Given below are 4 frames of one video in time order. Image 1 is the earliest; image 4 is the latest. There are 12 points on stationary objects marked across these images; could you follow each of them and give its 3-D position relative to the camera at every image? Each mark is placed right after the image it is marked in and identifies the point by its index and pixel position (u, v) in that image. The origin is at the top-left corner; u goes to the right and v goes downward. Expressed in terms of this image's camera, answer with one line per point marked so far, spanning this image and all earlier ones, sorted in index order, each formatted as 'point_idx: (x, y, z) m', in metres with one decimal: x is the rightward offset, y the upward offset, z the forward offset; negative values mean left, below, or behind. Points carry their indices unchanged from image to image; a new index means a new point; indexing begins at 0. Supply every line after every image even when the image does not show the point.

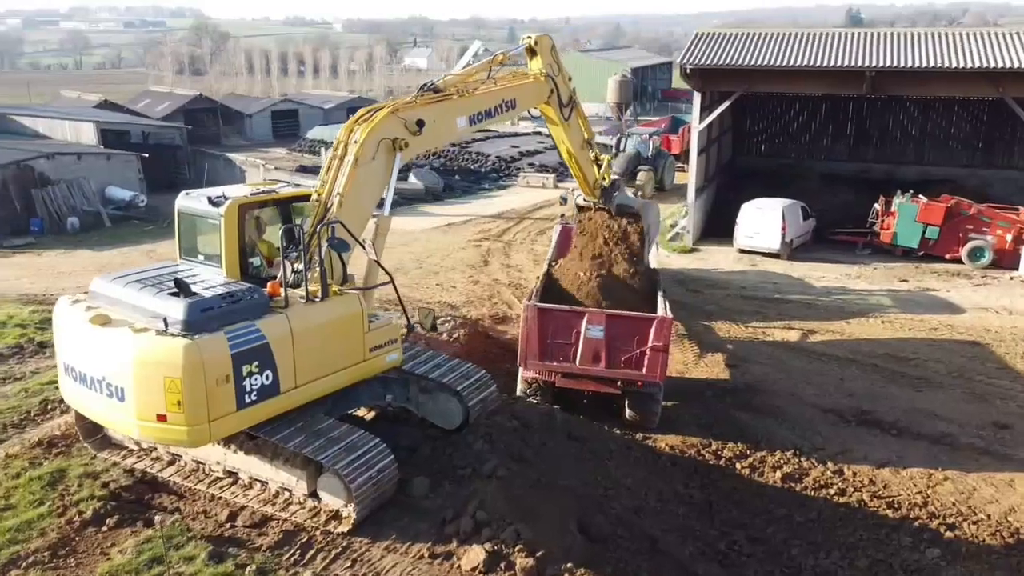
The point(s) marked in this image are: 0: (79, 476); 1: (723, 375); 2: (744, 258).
0: (-3.3, -1.4, +6.2) m
1: (+3.2, -1.3, +12.2) m
2: (+5.2, +0.7, +18.0) m
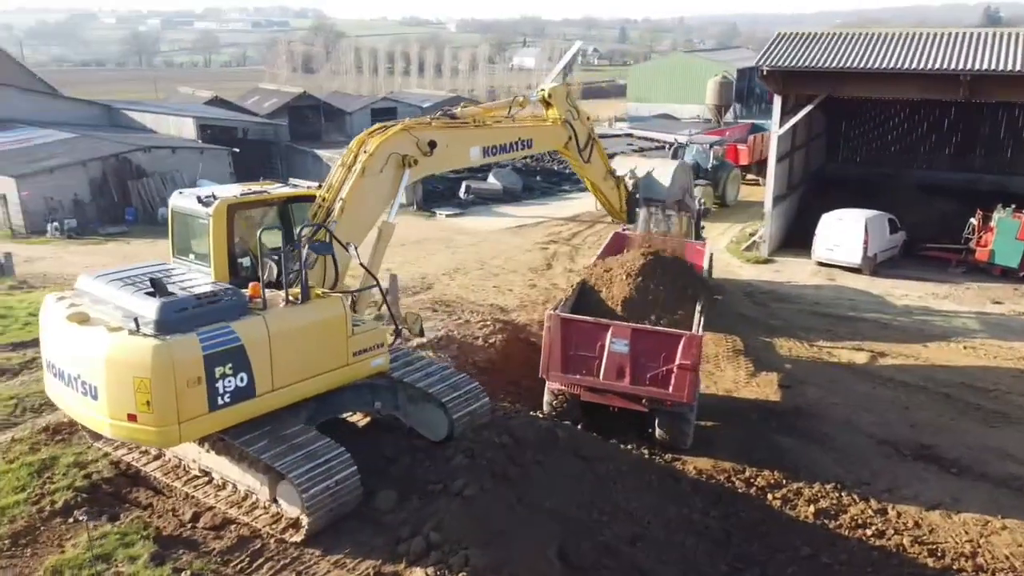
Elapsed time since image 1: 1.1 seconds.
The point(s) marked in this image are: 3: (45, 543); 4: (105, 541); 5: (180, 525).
0: (-3.5, -1.4, +6.3) m
1: (+3.7, -1.5, +11.5) m
2: (+6.5, +0.3, +17.0) m
3: (-3.1, -1.7, +5.3) m
4: (-2.6, -1.6, +5.2) m
5: (-2.3, -1.6, +5.6) m
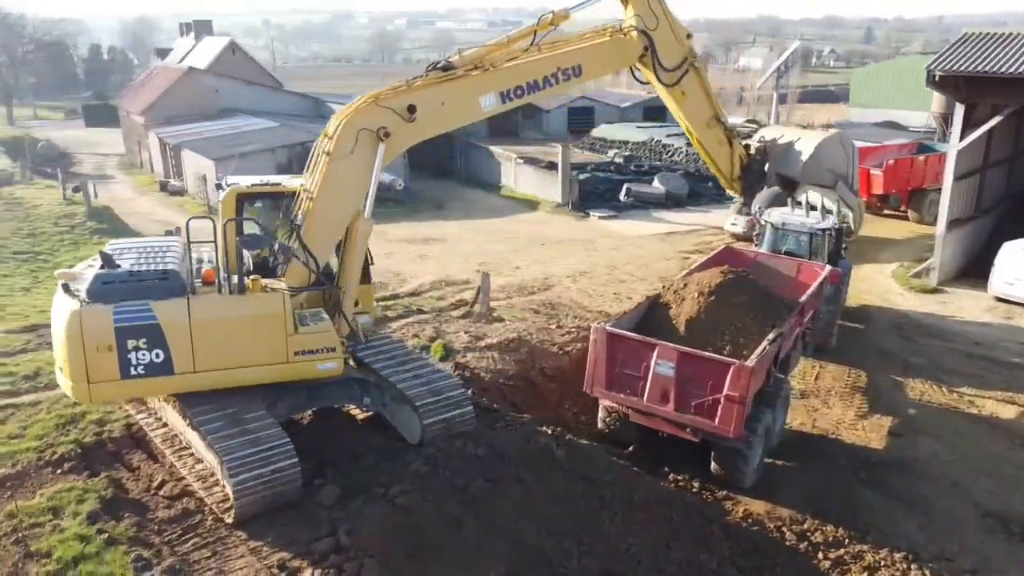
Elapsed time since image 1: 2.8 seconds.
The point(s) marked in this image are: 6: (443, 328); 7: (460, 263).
0: (-3.7, -1.1, +7.0) m
1: (+4.6, -2.0, +10.2) m
2: (+8.8, -0.4, +14.7) m
3: (-3.5, -1.5, +5.9) m
4: (-3.2, -1.5, +5.8) m
5: (-2.7, -1.5, +6.0) m
6: (-1.0, -0.6, +11.4) m
7: (-1.1, +0.5, +17.6) m
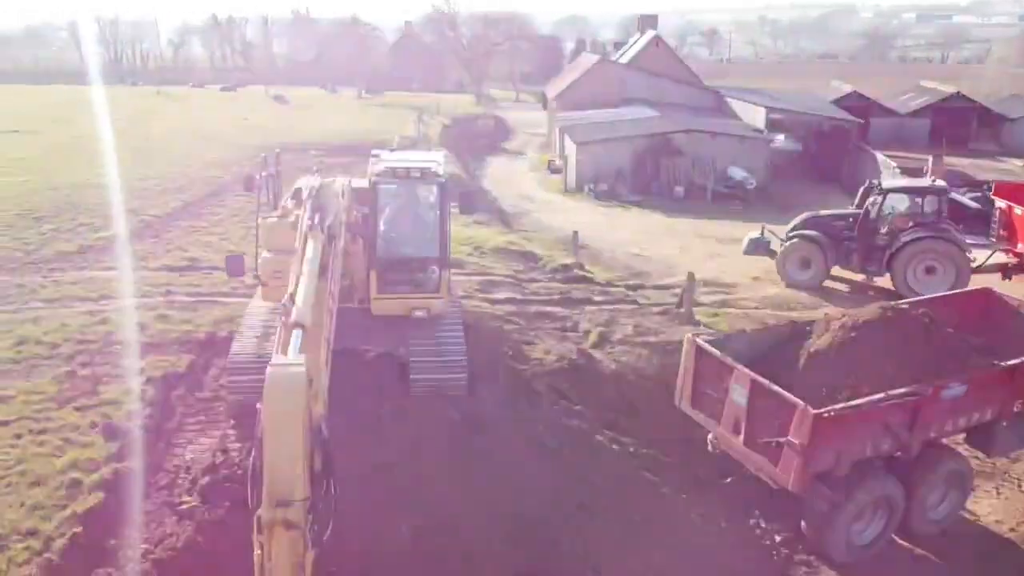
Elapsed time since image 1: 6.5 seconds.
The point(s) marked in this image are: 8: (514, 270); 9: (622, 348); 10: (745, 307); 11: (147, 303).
0: (-3.0, -0.4, +9.1) m
1: (+5.4, -2.7, +7.5) m
2: (+11.6, -2.0, +9.2) m
3: (-3.6, -0.7, +8.0) m
4: (-3.3, -0.7, +7.7) m
5: (-2.8, -0.8, +7.7) m
6: (+1.6, -0.4, +11.4) m
7: (+4.8, +0.4, +16.7) m
8: (0.0, +0.3, +14.0) m
9: (+1.4, -0.8, +10.3) m
10: (+3.9, -0.4, +13.5) m
11: (-4.4, -0.2, +9.7) m
